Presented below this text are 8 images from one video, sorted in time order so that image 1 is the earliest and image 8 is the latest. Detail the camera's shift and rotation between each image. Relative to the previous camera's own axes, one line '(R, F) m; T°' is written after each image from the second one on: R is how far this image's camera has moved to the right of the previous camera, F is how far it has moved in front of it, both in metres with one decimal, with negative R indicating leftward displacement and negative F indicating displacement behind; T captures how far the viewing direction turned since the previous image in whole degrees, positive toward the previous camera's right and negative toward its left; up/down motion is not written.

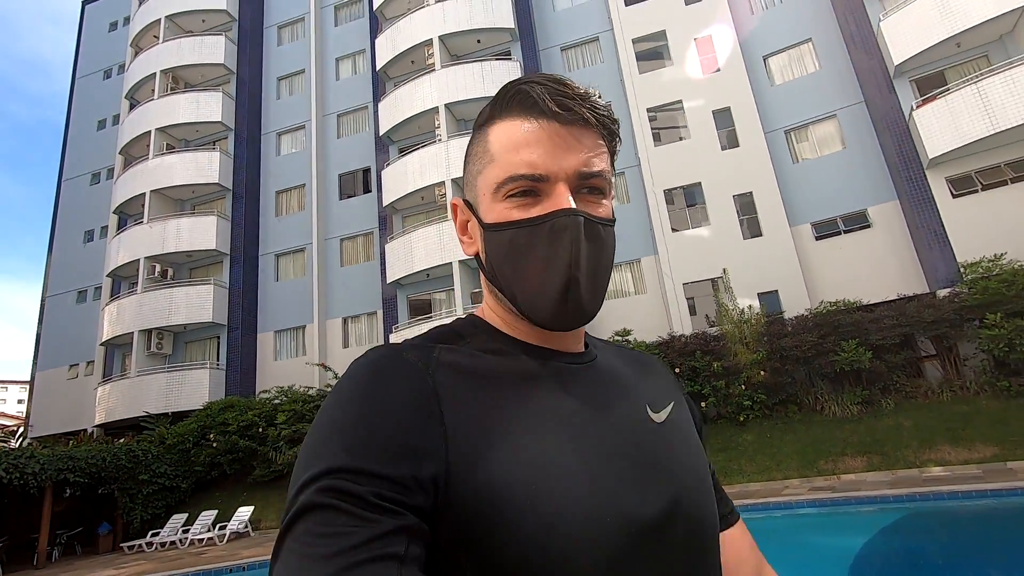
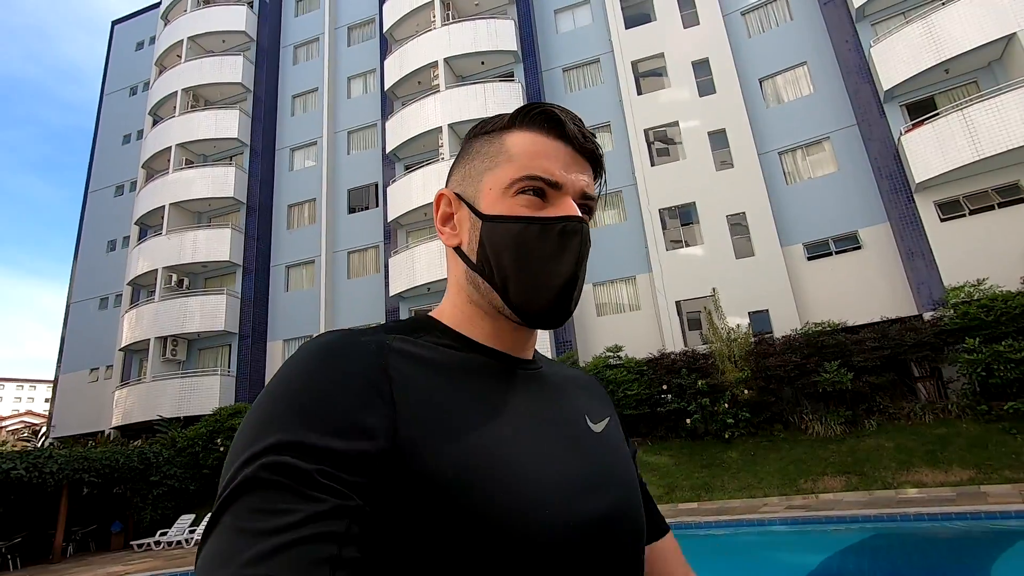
(+0.5, -0.4) m; -2°
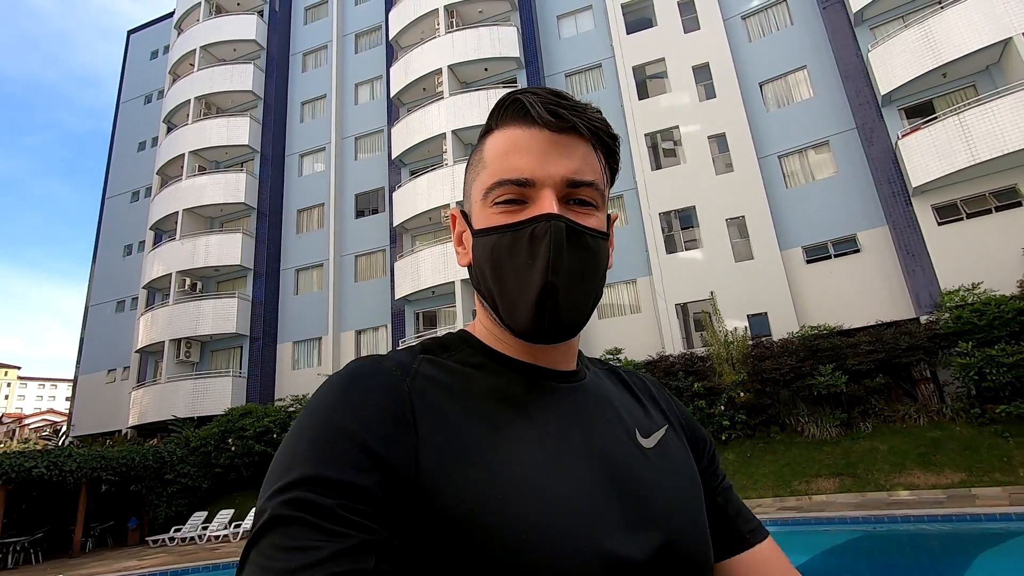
(+0.3, -0.3) m; -1°
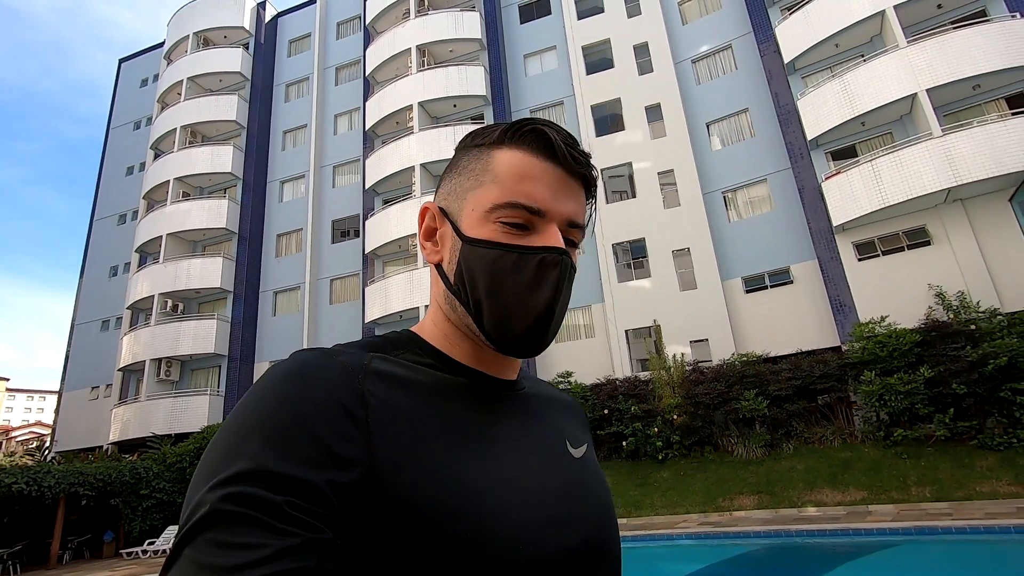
(+1.1, -1.0) m; +1°
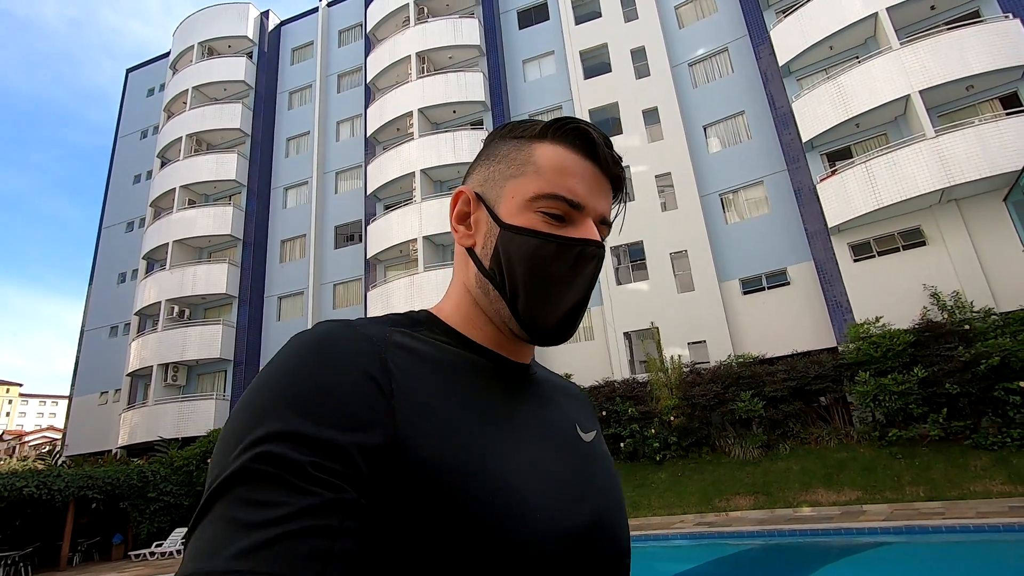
(+0.2, -0.2) m; -1°
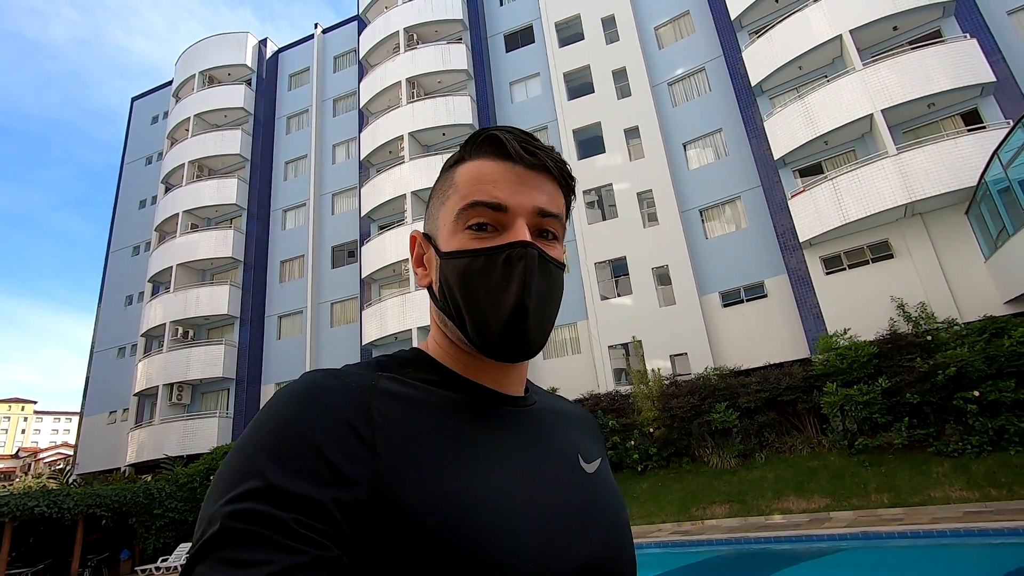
(+0.6, -0.6) m; -1°
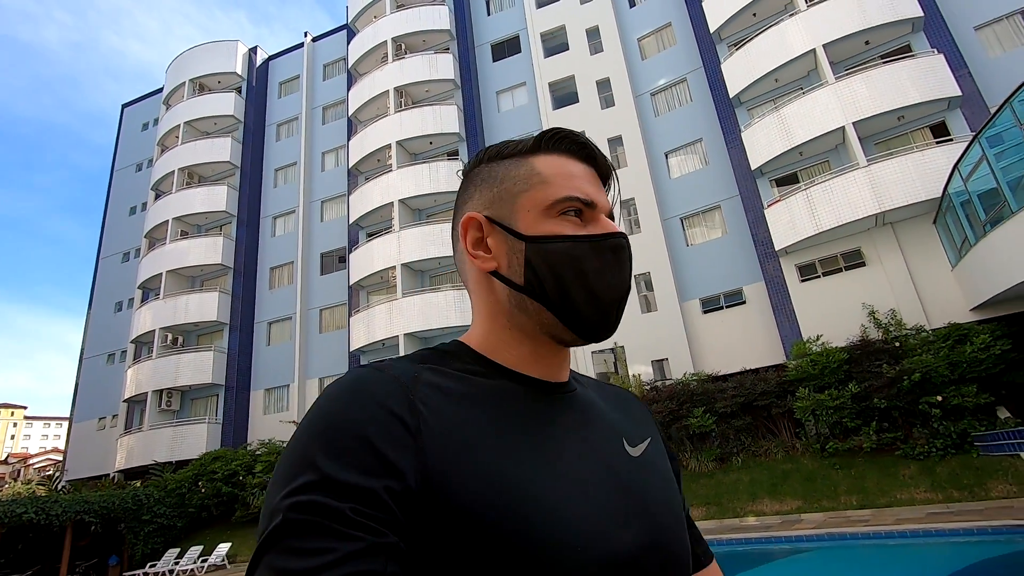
(+0.3, -0.3) m; +1°
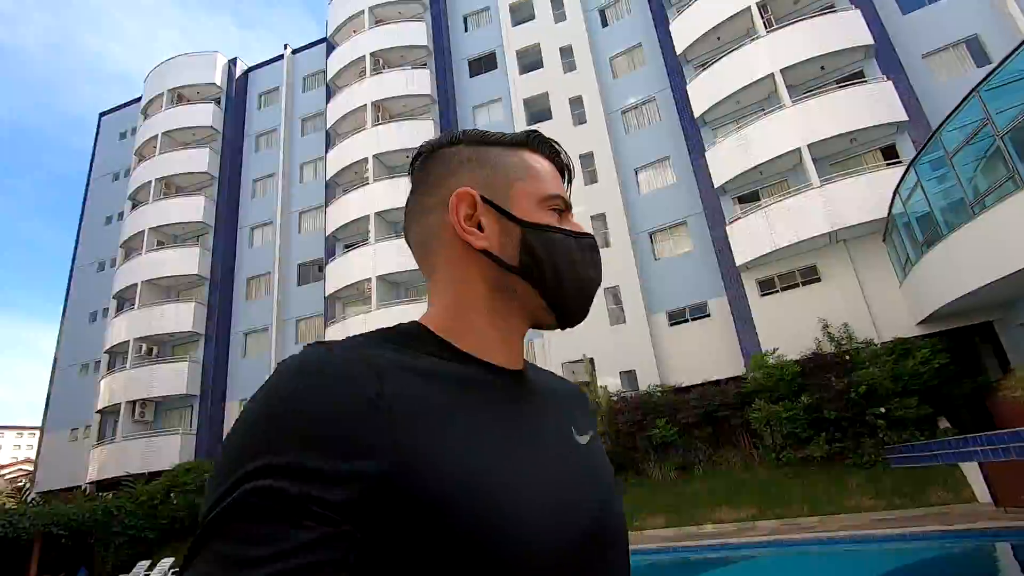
(+0.5, -0.4) m; +1°
